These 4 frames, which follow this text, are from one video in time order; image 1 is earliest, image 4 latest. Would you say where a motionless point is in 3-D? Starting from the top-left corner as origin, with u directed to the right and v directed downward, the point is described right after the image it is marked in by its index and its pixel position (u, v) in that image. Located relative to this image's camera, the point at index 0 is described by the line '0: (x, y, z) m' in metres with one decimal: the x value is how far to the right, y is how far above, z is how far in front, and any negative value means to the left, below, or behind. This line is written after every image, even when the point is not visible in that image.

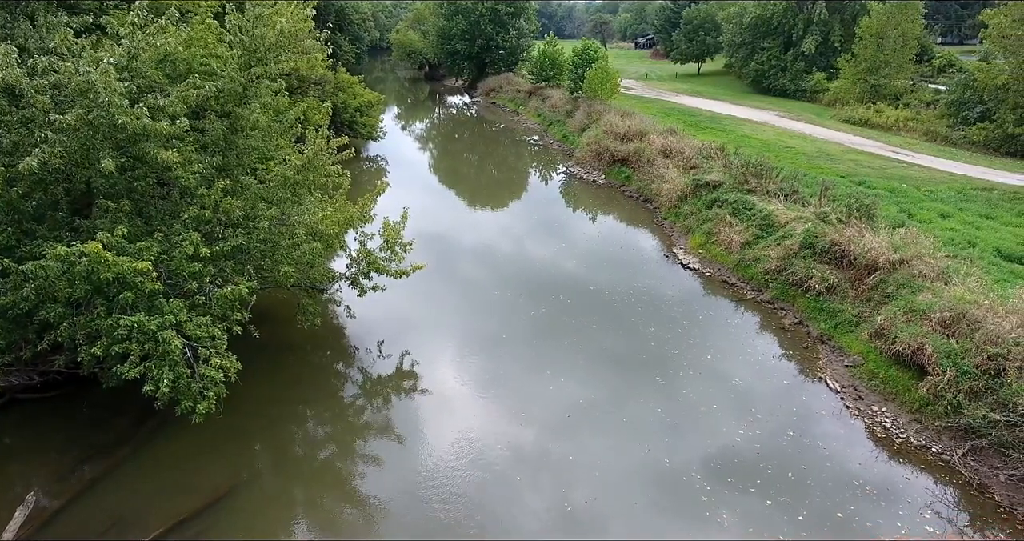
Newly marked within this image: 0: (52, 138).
0: (-6.7, +1.9, +8.3) m
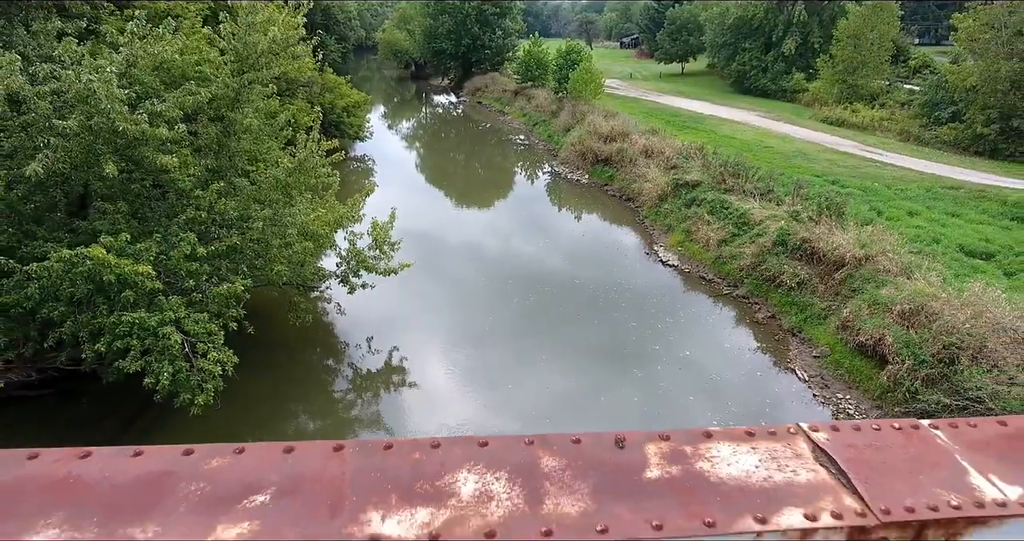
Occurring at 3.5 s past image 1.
0: (-6.9, +1.9, +8.6) m
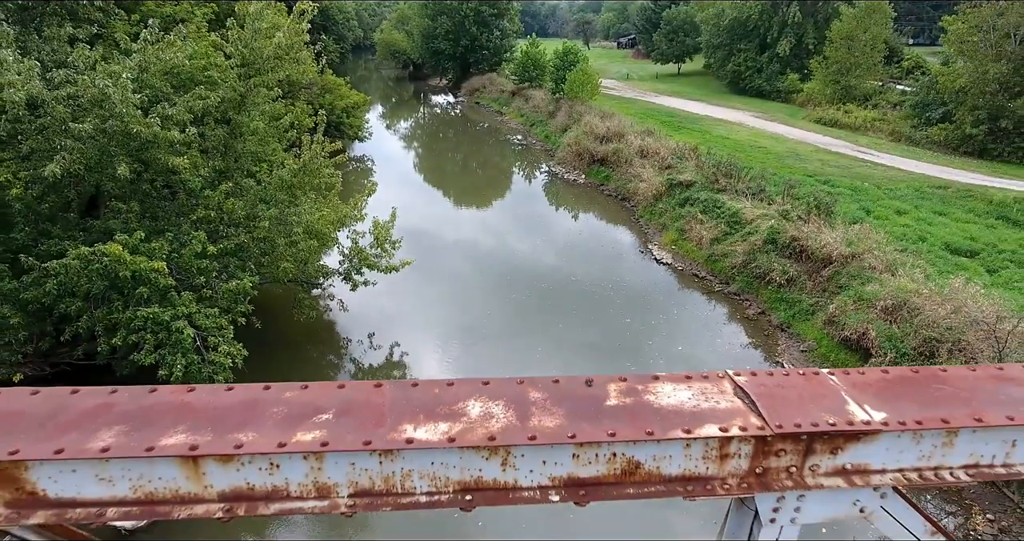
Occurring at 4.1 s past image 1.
0: (-7.0, +2.0, +9.0) m
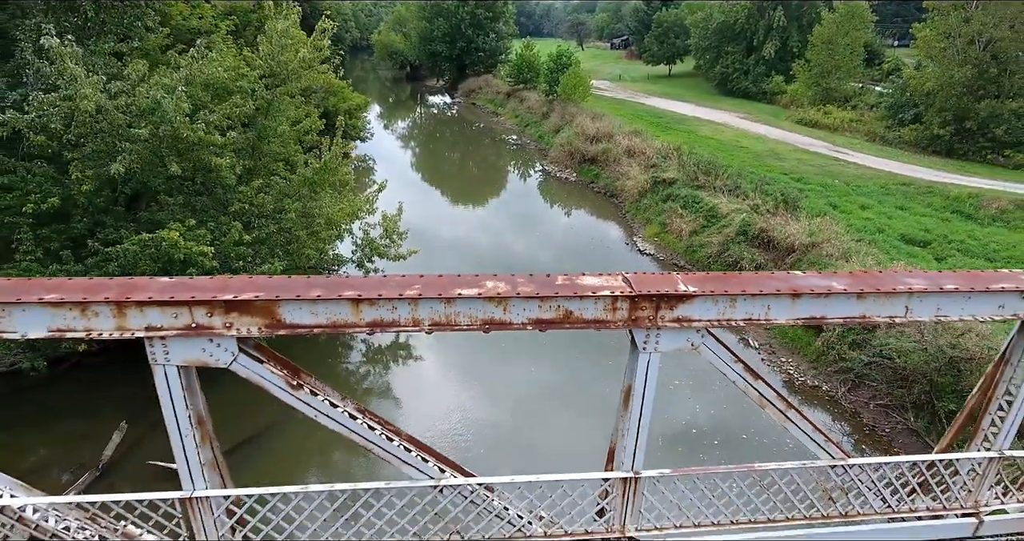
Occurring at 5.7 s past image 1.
0: (-7.1, +2.3, +10.5) m
